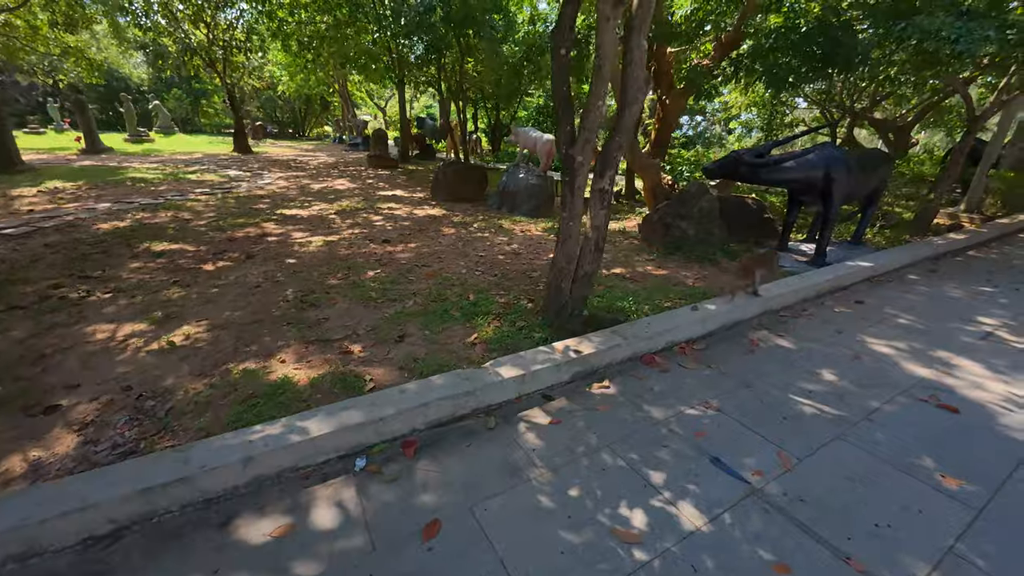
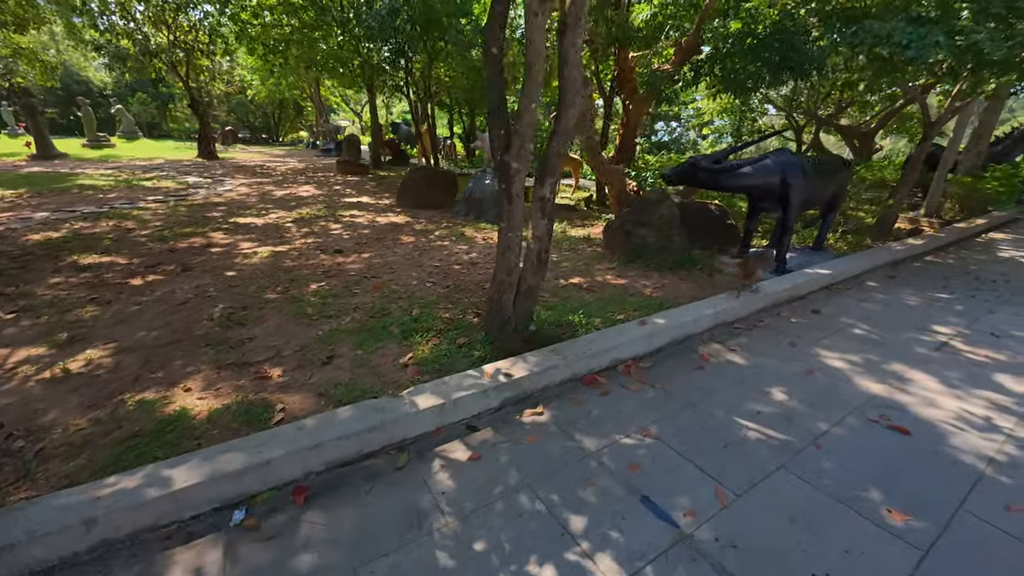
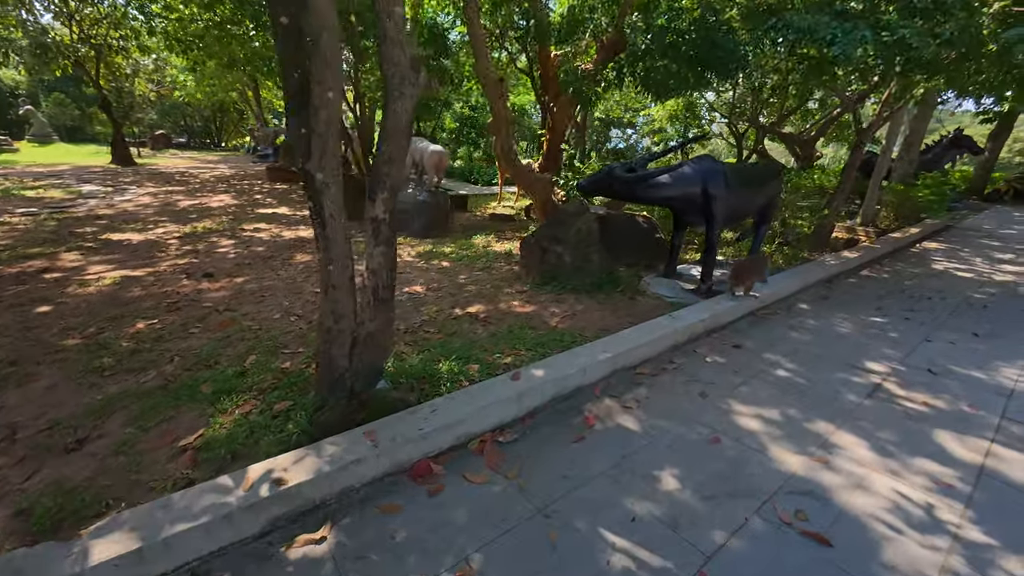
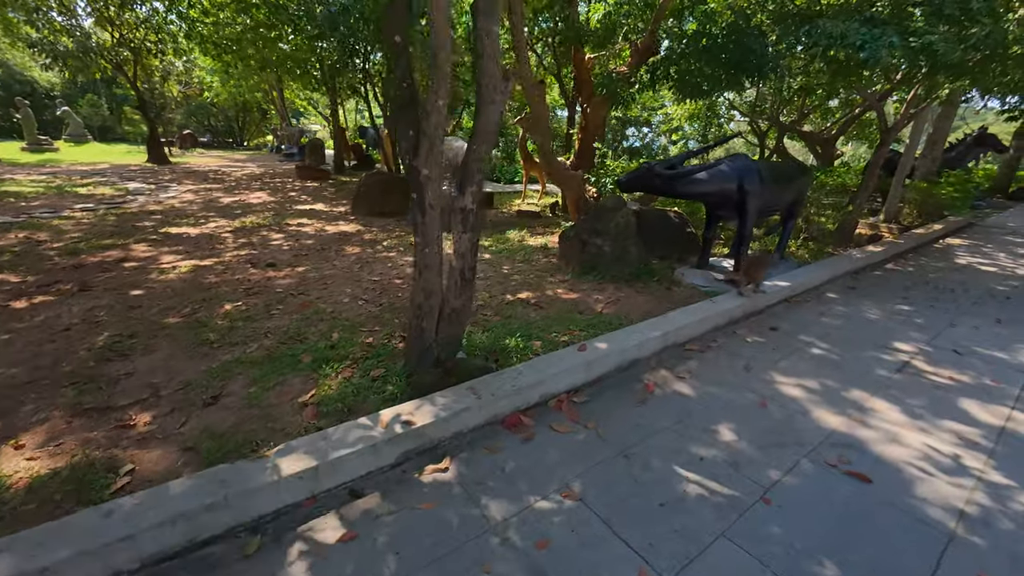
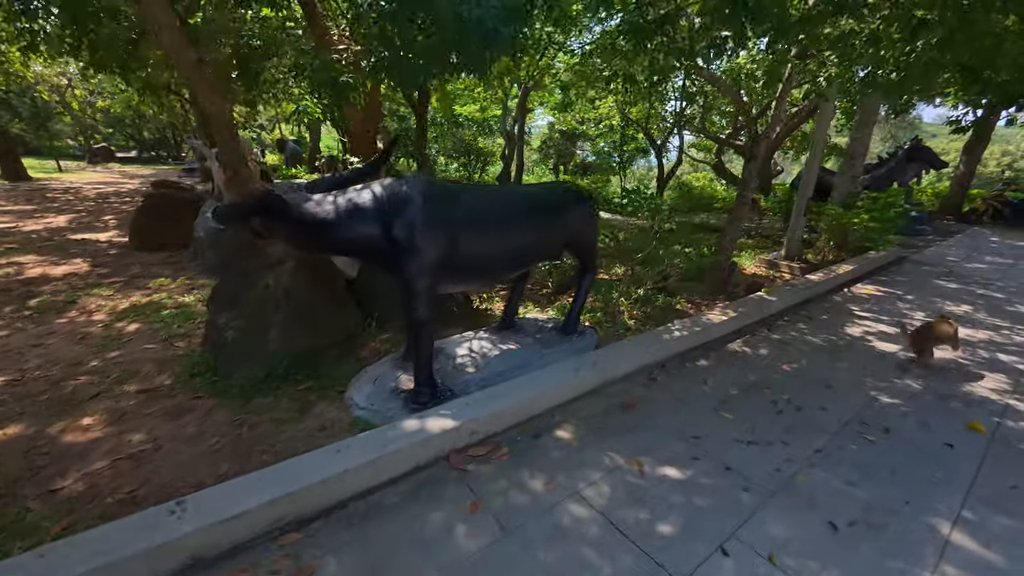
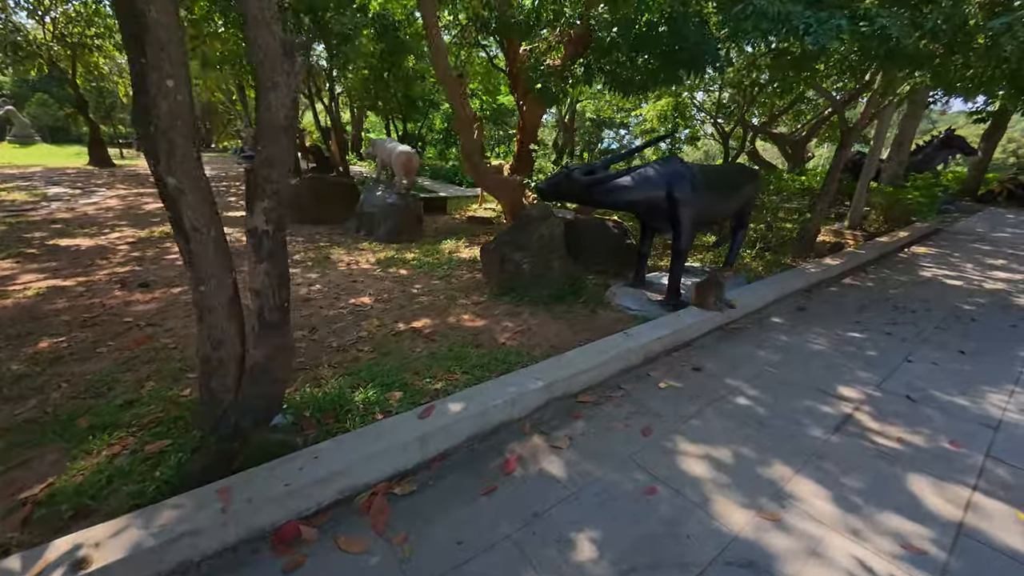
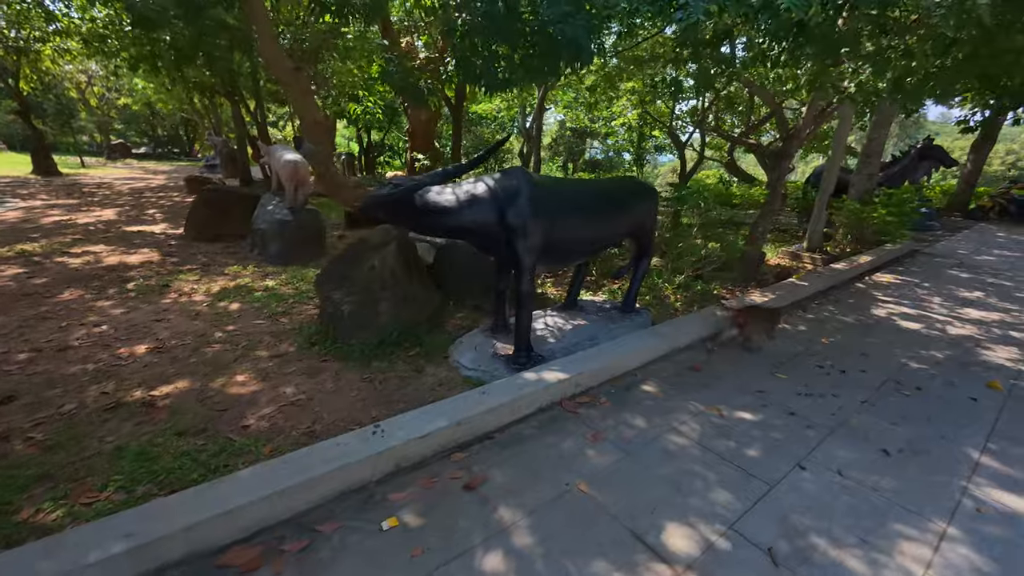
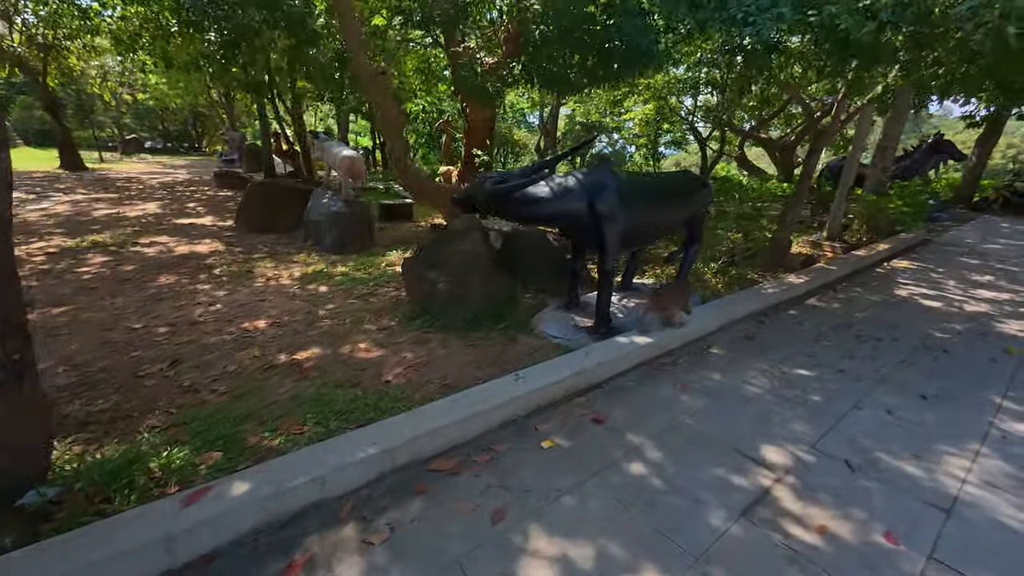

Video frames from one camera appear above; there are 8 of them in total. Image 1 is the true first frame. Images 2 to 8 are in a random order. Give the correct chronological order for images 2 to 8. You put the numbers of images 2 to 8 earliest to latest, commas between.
2, 4, 3, 6, 8, 7, 5
